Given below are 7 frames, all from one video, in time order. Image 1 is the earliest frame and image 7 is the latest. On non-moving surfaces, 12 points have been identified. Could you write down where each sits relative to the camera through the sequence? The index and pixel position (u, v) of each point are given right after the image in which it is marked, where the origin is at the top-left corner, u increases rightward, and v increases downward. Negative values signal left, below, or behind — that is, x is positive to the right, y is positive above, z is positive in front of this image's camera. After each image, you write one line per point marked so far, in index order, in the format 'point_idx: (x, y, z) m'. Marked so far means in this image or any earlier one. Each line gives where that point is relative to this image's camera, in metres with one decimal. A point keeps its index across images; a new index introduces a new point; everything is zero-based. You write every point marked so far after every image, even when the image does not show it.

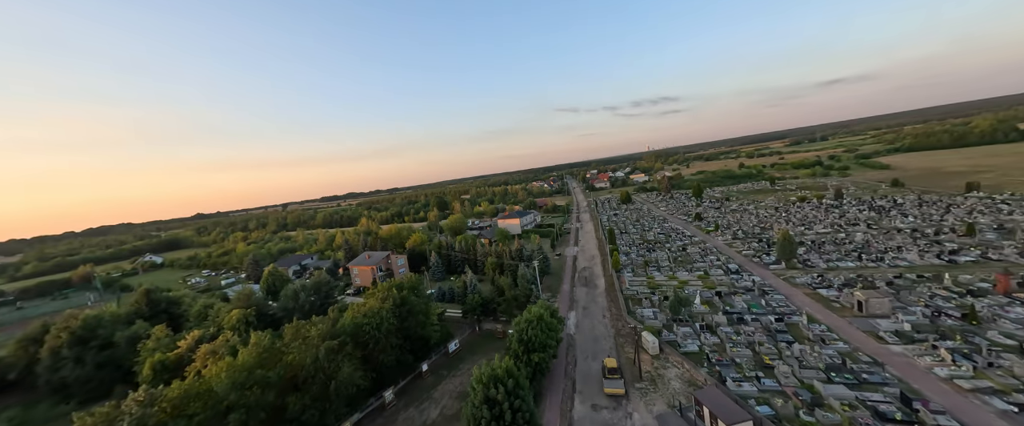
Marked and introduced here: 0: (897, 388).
0: (+14.2, -6.5, +12.3) m
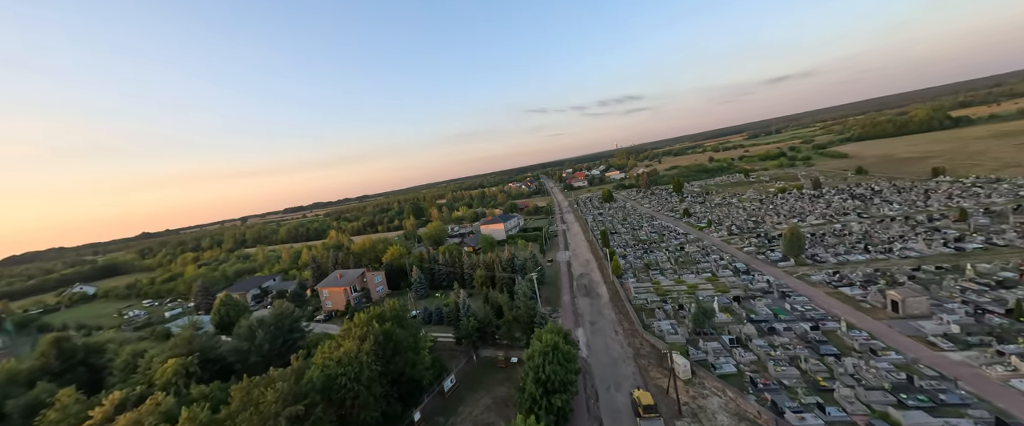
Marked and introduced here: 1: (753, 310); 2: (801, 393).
0: (+15.0, -6.3, +10.6) m
1: (+13.8, -5.5, +19.0) m
2: (+11.0, -6.8, +12.7) m
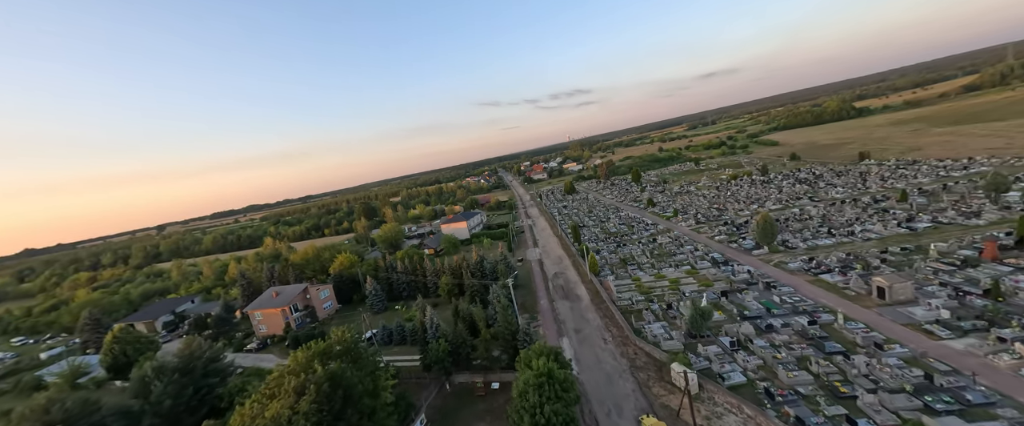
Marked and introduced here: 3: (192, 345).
0: (+14.9, -5.8, +9.9) m
1: (+12.5, -5.0, +18.1) m
2: (+10.6, -6.5, +11.4) m
3: (-15.5, -6.4, +16.2) m
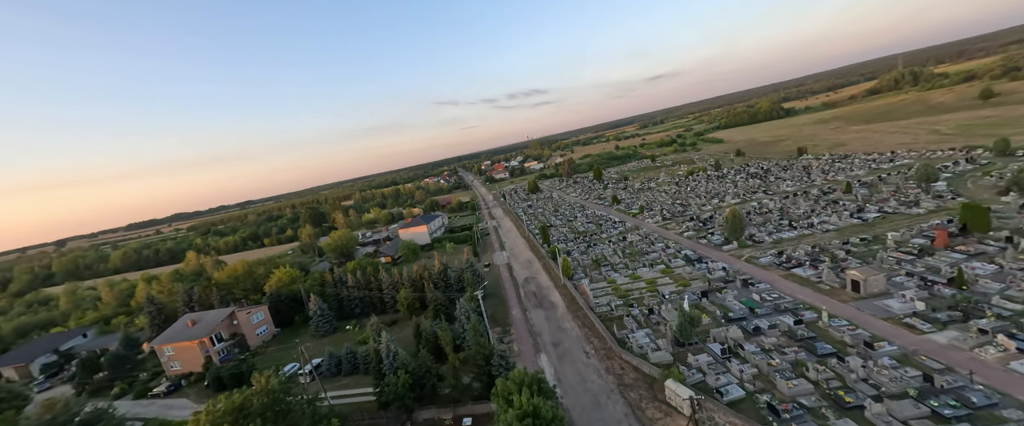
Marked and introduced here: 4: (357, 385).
0: (+14.4, -5.6, +9.5) m
1: (+11.1, -4.8, +17.3) m
2: (+10.0, -6.4, +10.5) m
3: (-16.5, -7.1, +12.1) m
4: (-8.2, -9.0, +17.4) m
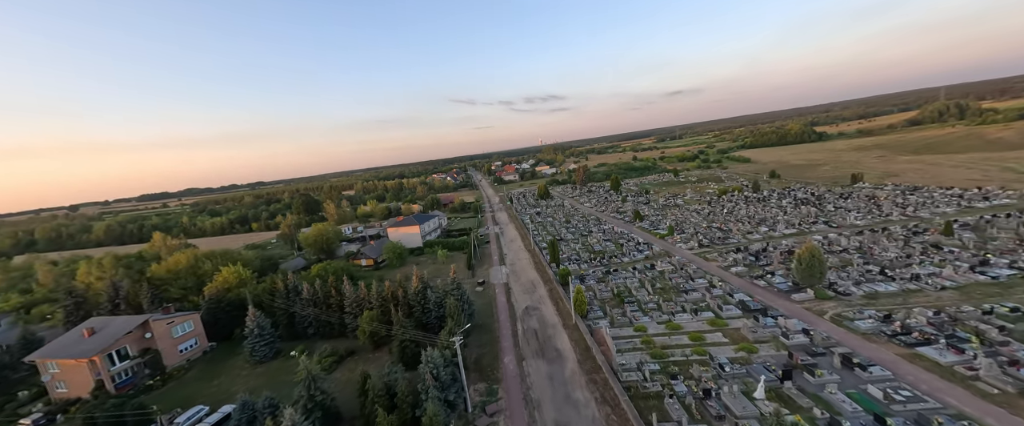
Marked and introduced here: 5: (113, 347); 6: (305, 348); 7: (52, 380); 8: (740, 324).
0: (+13.7, -7.3, +3.3) m
1: (+10.6, -6.4, +11.3) m
2: (+9.3, -7.8, +4.5) m
3: (-17.1, -6.2, +6.7) m
4: (-8.9, -8.9, +11.7) m
5: (-20.4, -6.8, +17.0) m
6: (-12.3, -7.9, +19.7) m
7: (-22.9, -8.3, +16.5) m
8: (+11.3, -5.5, +16.4) m
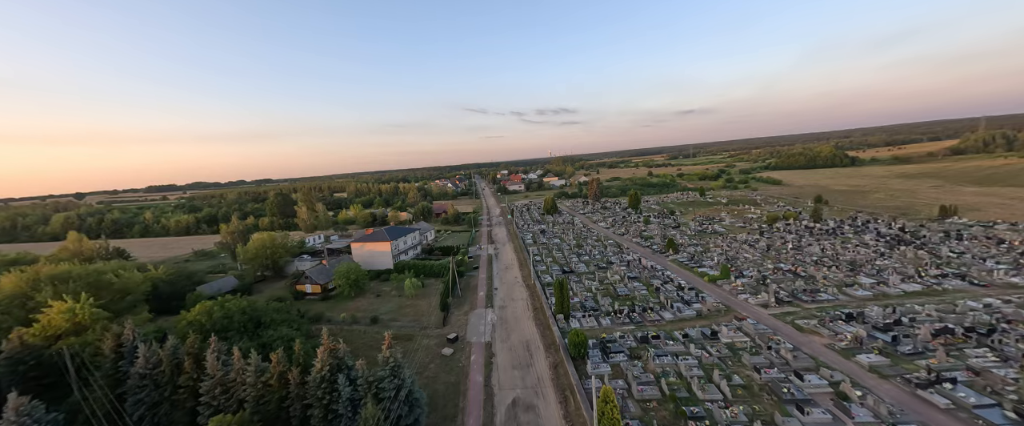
0: (+12.4, -8.7, -5.7) m
1: (+9.5, -7.9, +2.3) m
2: (+8.0, -9.0, -4.5) m
3: (-18.2, -6.1, -1.7) m
4: (-10.1, -9.3, +3.1) m
5: (-21.4, -6.8, +8.6) m
6: (-13.3, -8.4, +11.1) m
7: (-24.0, -8.2, +8.1) m
8: (+10.3, -7.2, +7.4) m
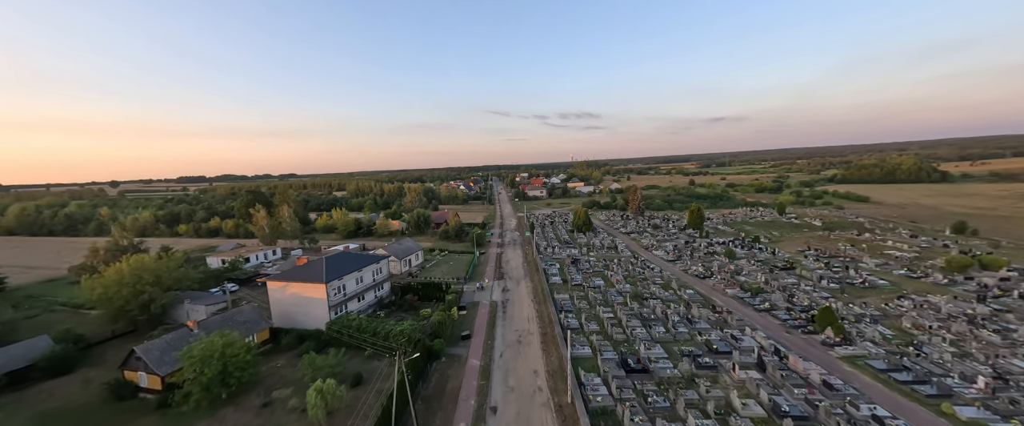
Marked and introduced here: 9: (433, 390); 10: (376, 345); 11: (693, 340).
0: (+10.9, -10.6, -19.8) m
1: (+8.6, -9.7, -11.6) m
2: (+6.6, -10.7, -18.3) m
3: (-19.3, -6.7, -14.0) m
4: (-10.9, -10.3, -9.7) m
5: (-21.8, -7.4, -3.5) m
6: (-13.6, -9.4, -1.5) m
7: (-24.5, -8.6, -3.9) m
8: (+9.7, -9.0, -6.5) m
9: (-3.3, -7.1, +14.0) m
10: (-6.6, -6.3, +16.2) m
11: (+9.1, -6.0, +16.6) m
